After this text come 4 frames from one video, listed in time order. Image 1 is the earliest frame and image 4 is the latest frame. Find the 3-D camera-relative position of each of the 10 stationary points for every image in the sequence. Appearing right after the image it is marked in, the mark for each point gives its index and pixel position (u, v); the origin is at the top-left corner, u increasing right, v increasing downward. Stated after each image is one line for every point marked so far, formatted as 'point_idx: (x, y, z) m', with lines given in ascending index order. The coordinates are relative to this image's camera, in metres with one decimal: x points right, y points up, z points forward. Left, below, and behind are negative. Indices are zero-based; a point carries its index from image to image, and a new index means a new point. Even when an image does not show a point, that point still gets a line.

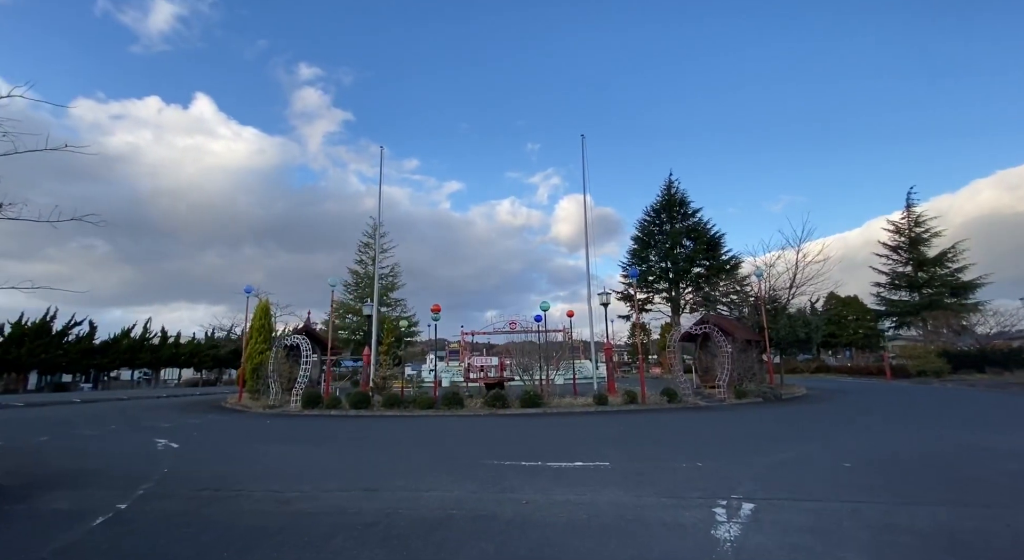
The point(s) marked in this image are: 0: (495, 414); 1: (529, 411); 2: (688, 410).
0: (-0.5, -4.2, +15.6) m
1: (+0.5, -4.2, +16.2) m
2: (+5.8, -4.3, +17.1) m
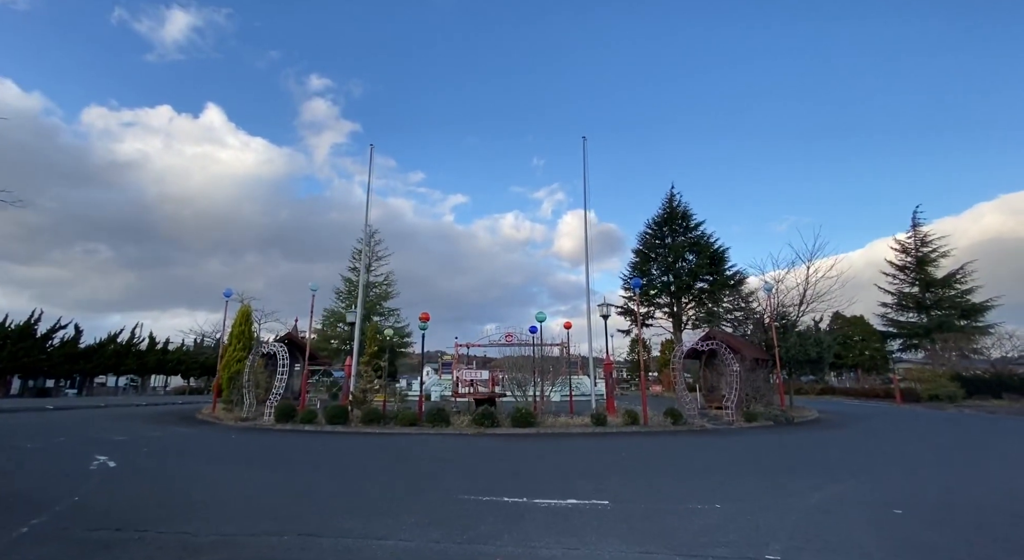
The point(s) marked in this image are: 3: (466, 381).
0: (-0.8, -4.4, +14.3) m
1: (+0.2, -4.4, +14.9) m
2: (+5.6, -4.7, +15.7) m
3: (-1.7, -3.8, +18.9) m
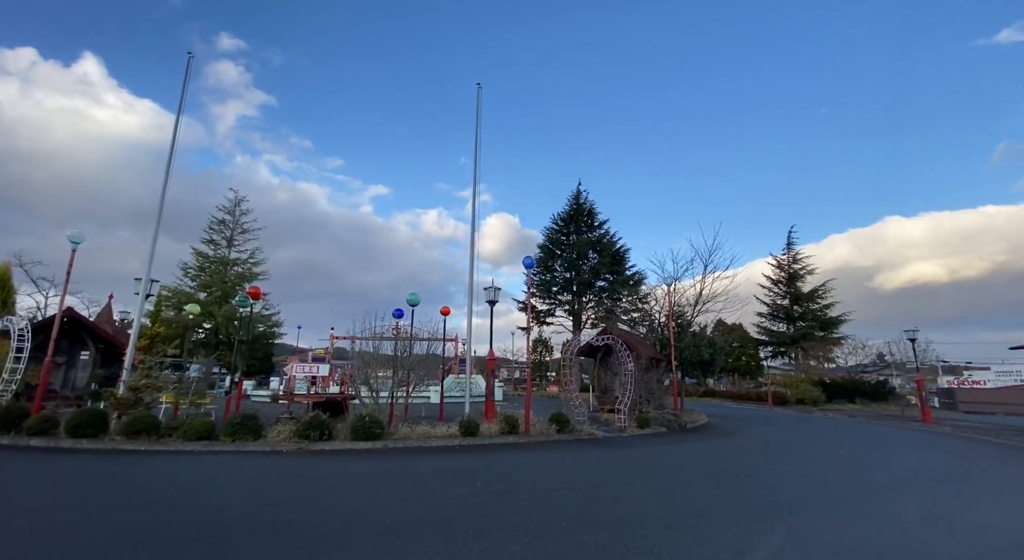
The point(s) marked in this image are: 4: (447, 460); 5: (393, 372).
0: (-4.3, -3.5, +10.5) m
1: (-3.4, -3.6, +11.2) m
2: (+1.7, -4.2, +13.0) m
3: (-6.0, -2.8, +14.8) m
4: (-1.3, -3.7, +10.5) m
5: (-3.4, -2.6, +14.7) m
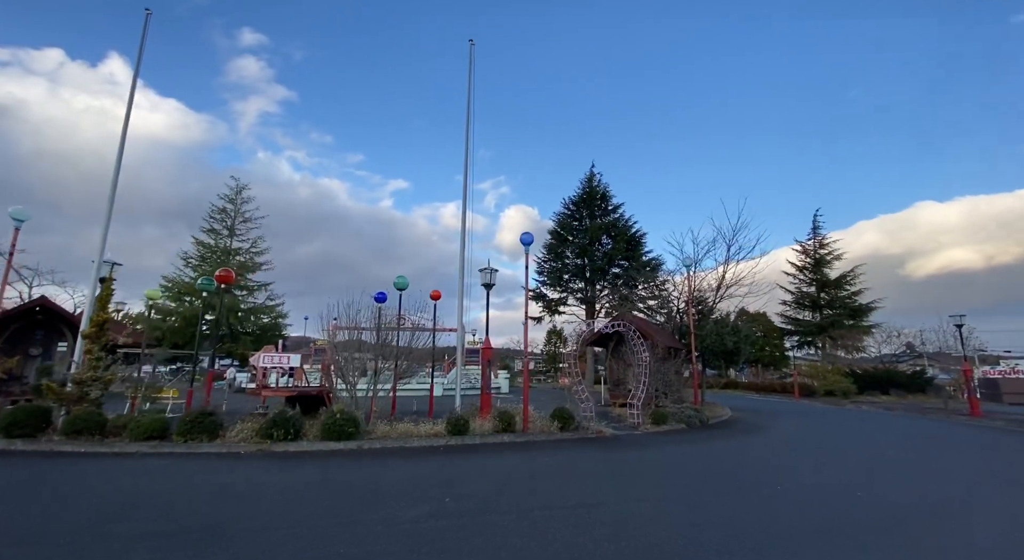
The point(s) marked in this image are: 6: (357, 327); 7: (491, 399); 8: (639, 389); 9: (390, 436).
0: (-4.5, -3.1, +9.1) m
1: (-3.5, -3.2, +9.8) m
2: (+1.6, -3.7, +11.4) m
3: (-6.0, -2.4, +13.5) m
4: (-1.5, -3.2, +9.0) m
5: (-3.5, -2.1, +13.3) m
6: (-4.0, -1.2, +12.9) m
7: (-0.6, -3.1, +13.4) m
8: (+4.2, -3.6, +16.9) m
9: (-2.5, -3.2, +10.6) m
